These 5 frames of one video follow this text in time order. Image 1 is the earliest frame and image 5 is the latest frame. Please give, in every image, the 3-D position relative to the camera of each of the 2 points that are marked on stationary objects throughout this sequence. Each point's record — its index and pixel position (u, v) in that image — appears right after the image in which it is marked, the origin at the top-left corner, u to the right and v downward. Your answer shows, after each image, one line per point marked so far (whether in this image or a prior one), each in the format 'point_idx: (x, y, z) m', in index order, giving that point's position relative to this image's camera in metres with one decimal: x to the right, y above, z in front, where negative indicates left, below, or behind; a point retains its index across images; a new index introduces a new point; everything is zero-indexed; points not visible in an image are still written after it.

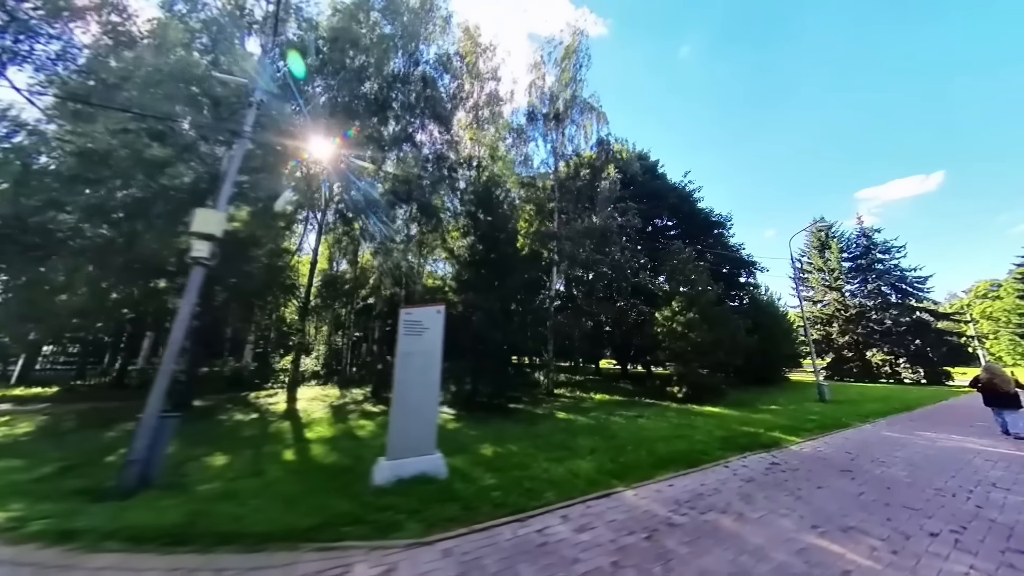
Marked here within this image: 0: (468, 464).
0: (-0.6, -2.4, +6.5) m
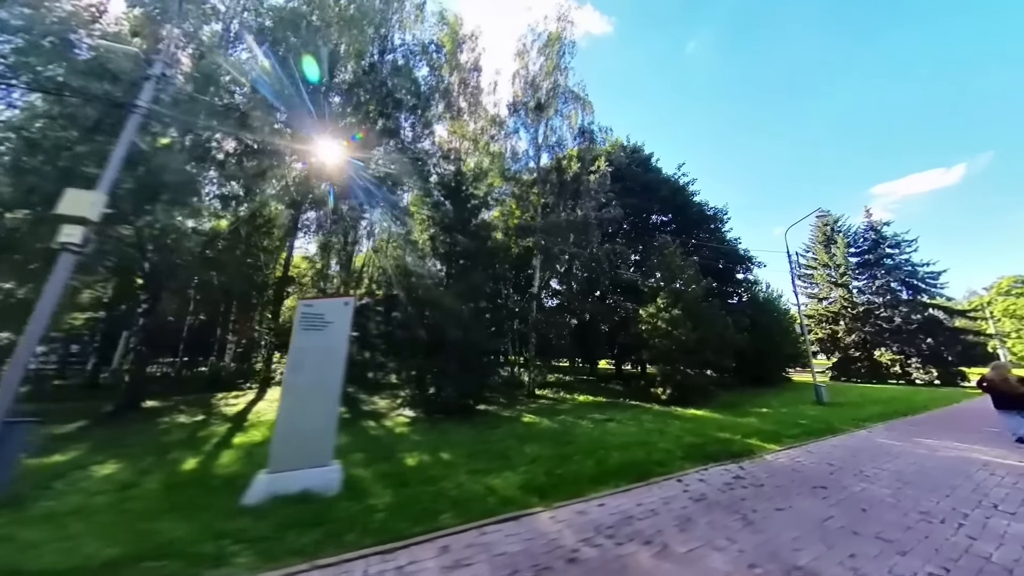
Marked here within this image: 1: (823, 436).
0: (-1.7, -2.3, +5.6) m
1: (+5.7, -2.7, +8.6) m
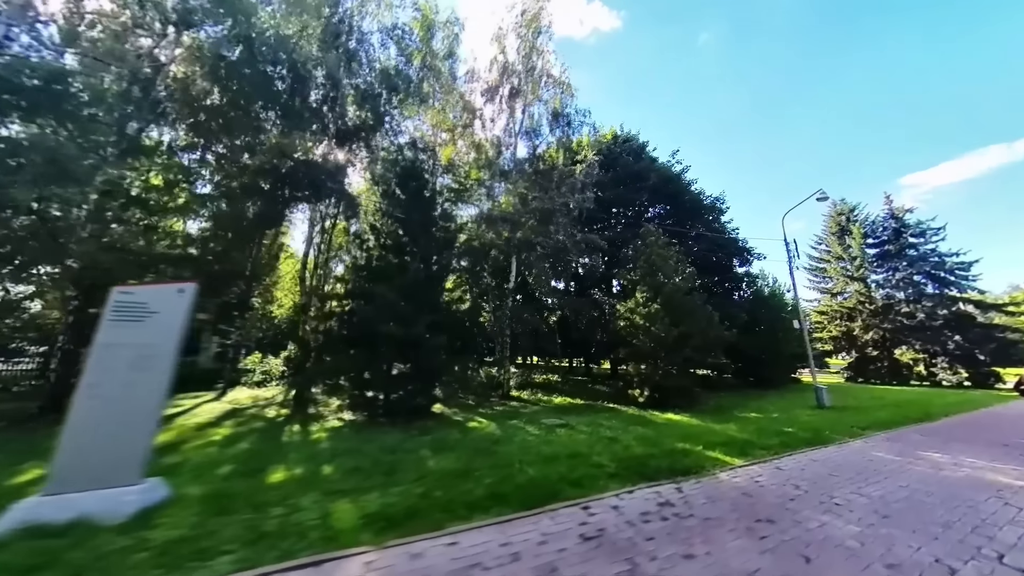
0: (-3.0, -2.0, +4.5) m
1: (+4.5, -2.4, +7.2) m
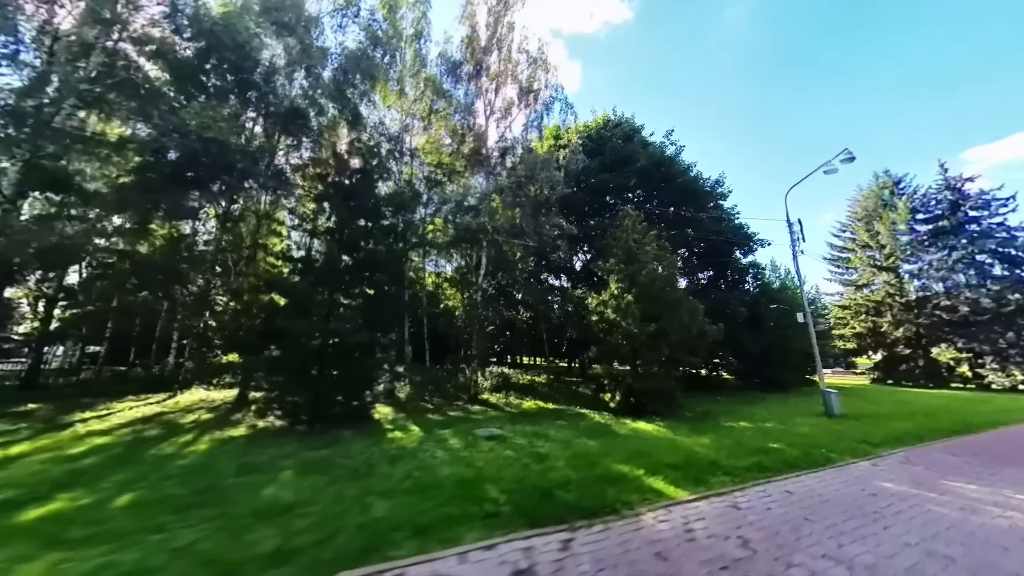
0: (-4.4, -1.8, +3.2) m
1: (+3.2, -2.1, +5.5) m
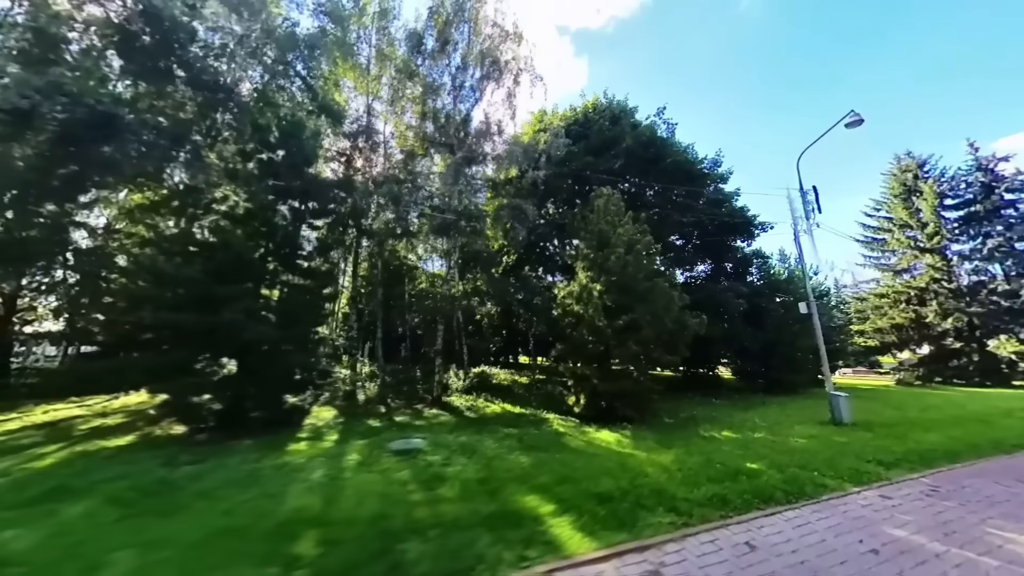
0: (-5.6, -1.5, +1.9) m
1: (+2.1, -1.8, +4.0) m
